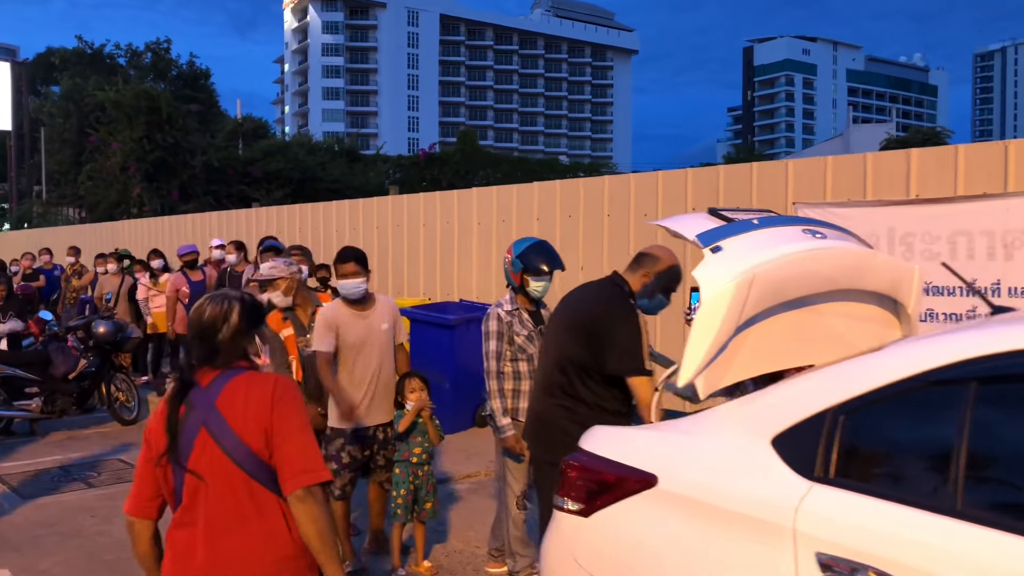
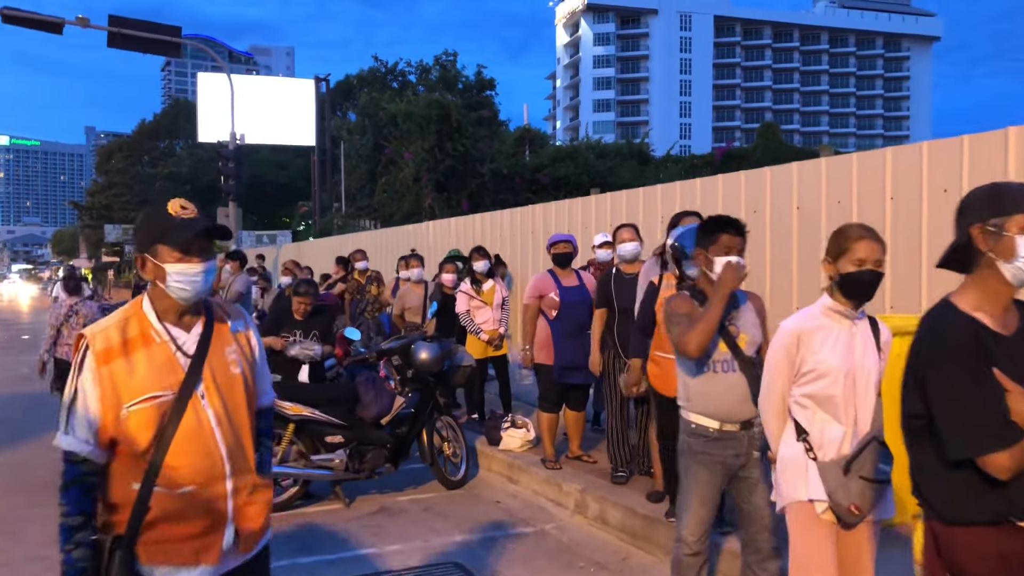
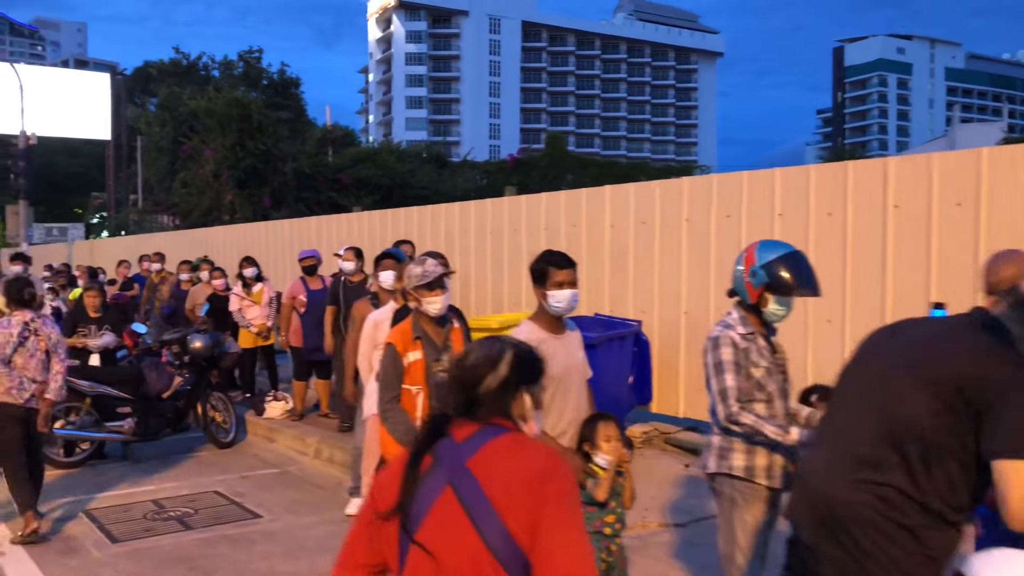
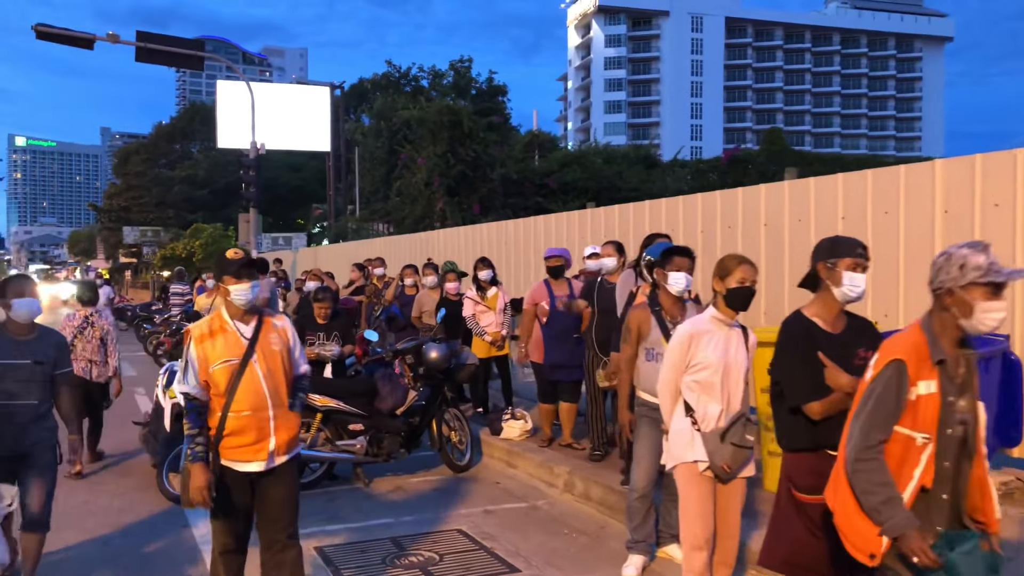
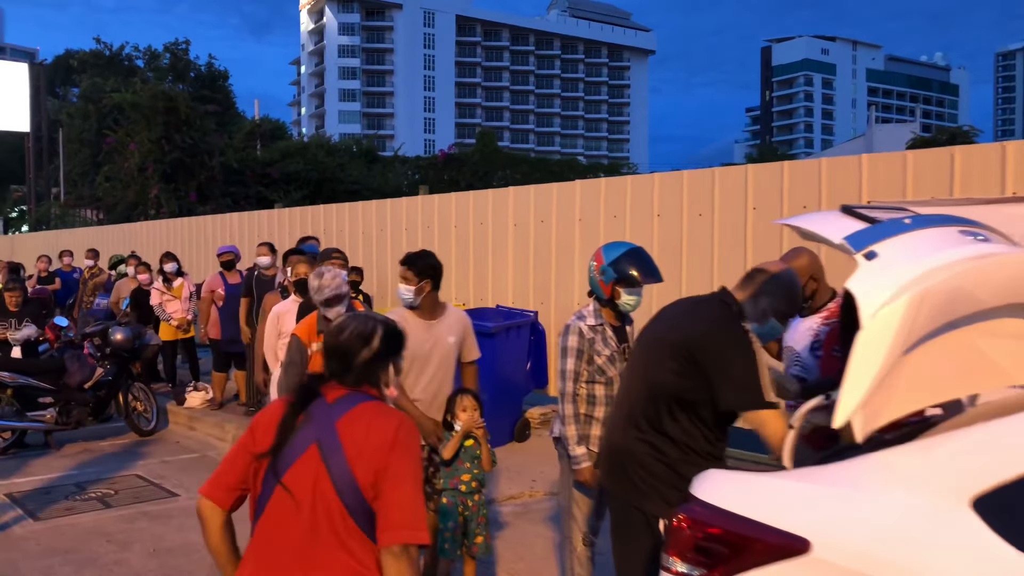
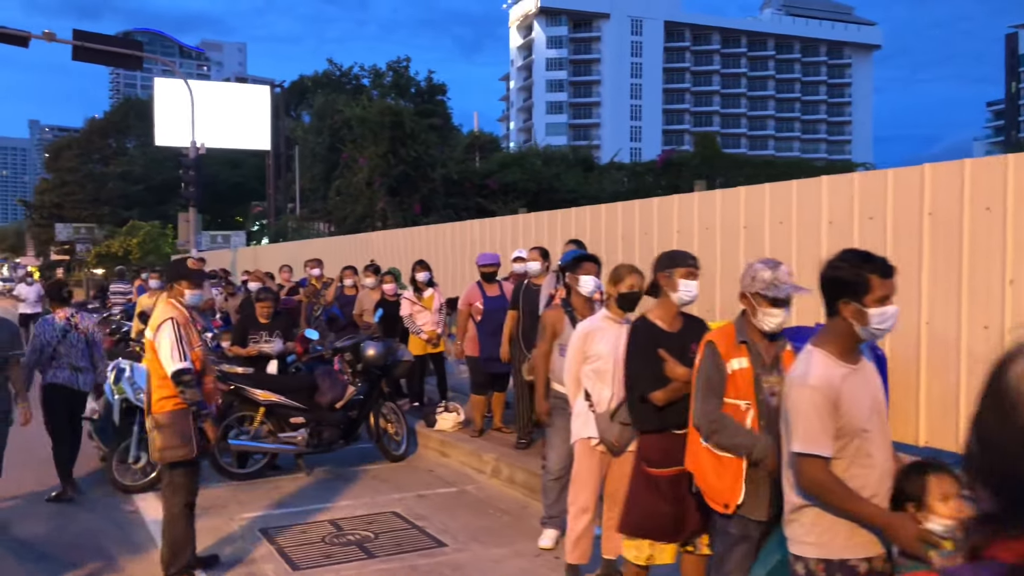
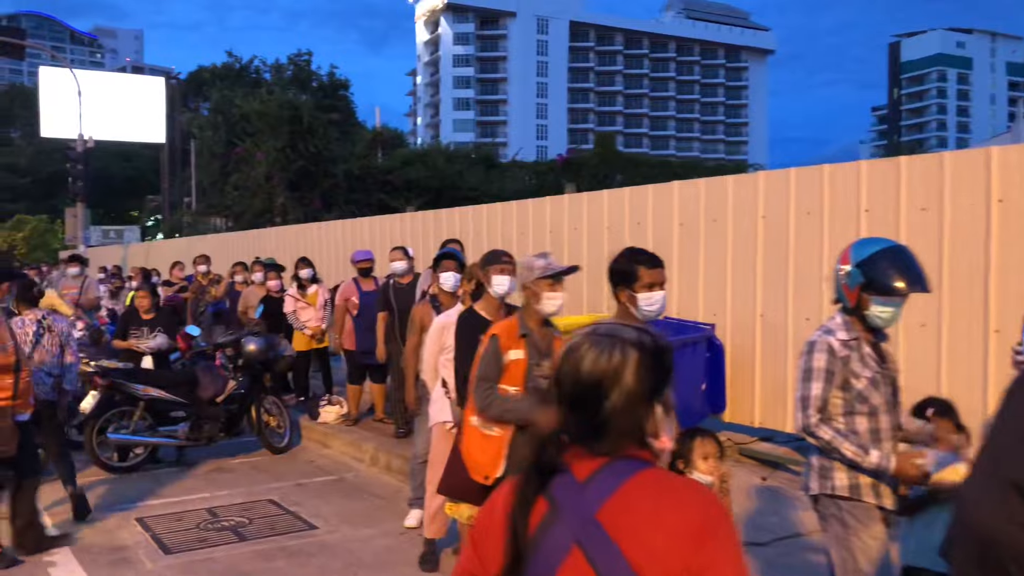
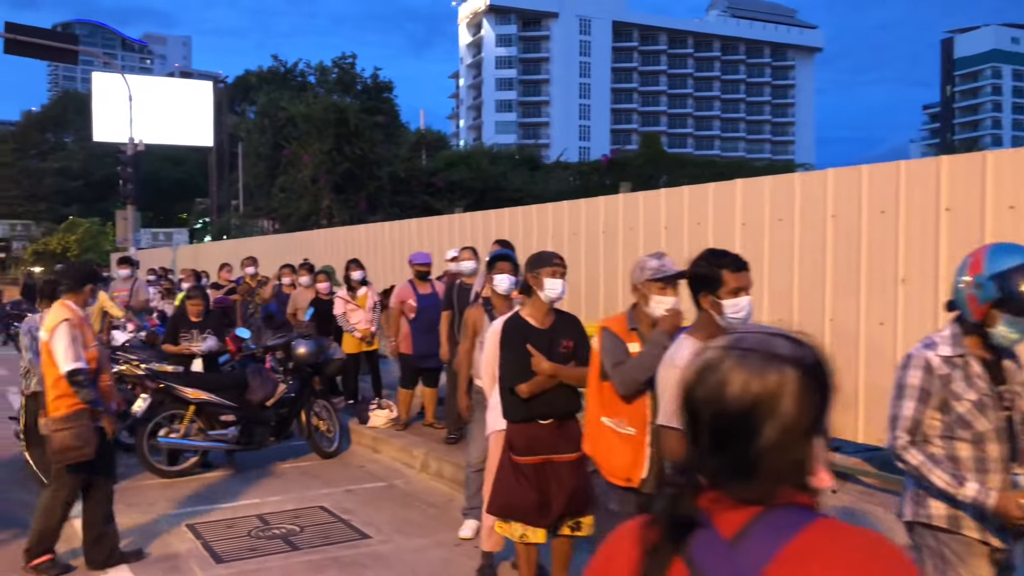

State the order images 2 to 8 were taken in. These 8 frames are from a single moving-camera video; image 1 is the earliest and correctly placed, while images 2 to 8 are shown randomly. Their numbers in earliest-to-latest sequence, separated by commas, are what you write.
5, 3, 7, 8, 6, 4, 2
